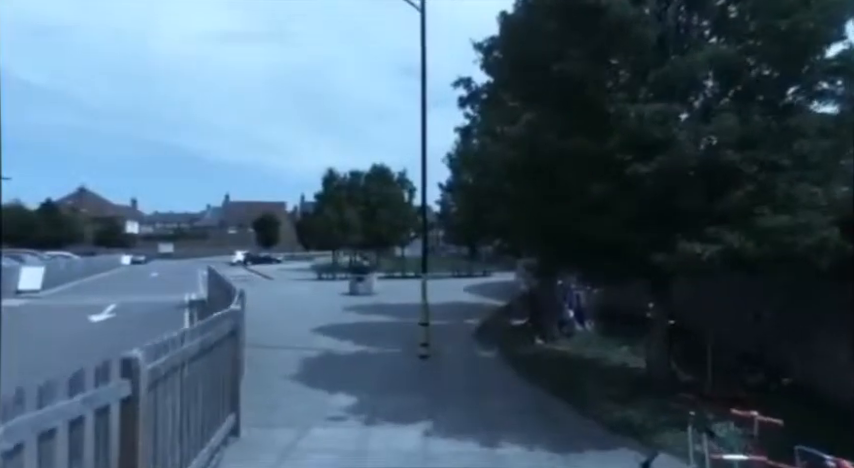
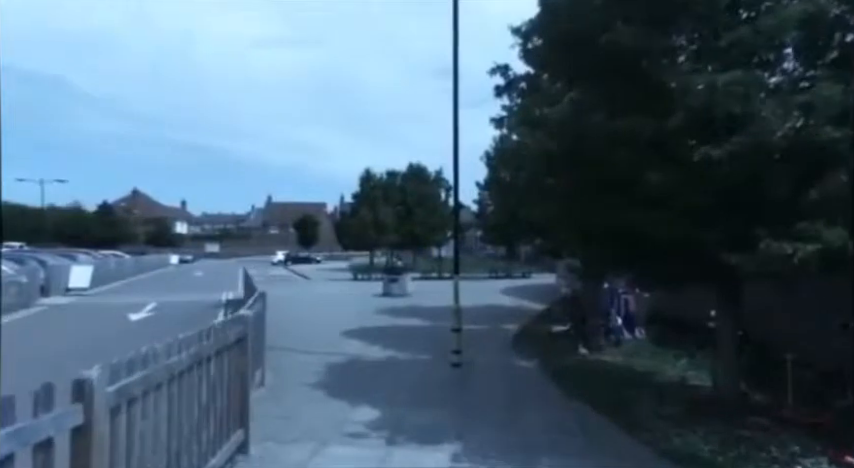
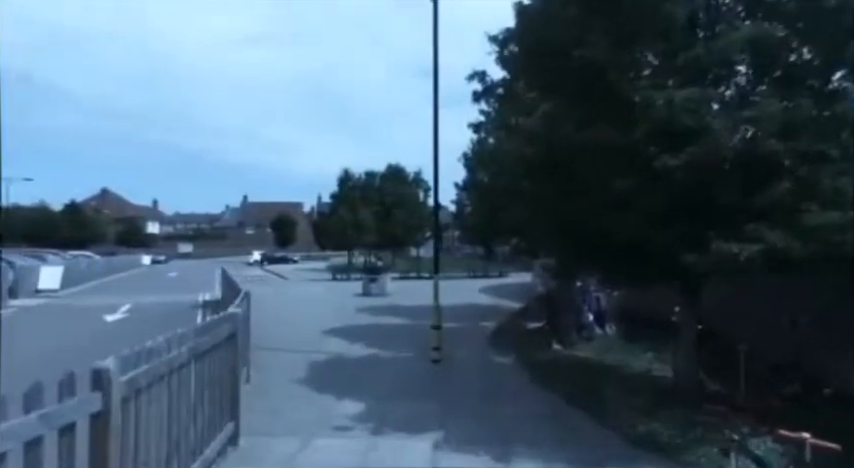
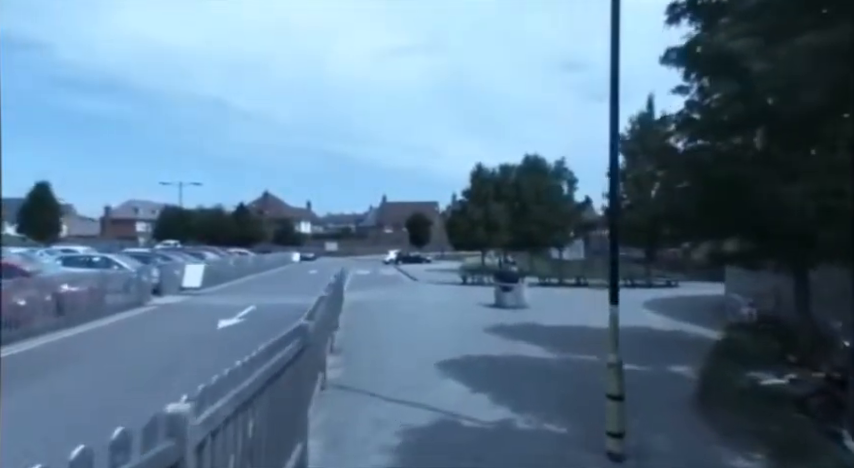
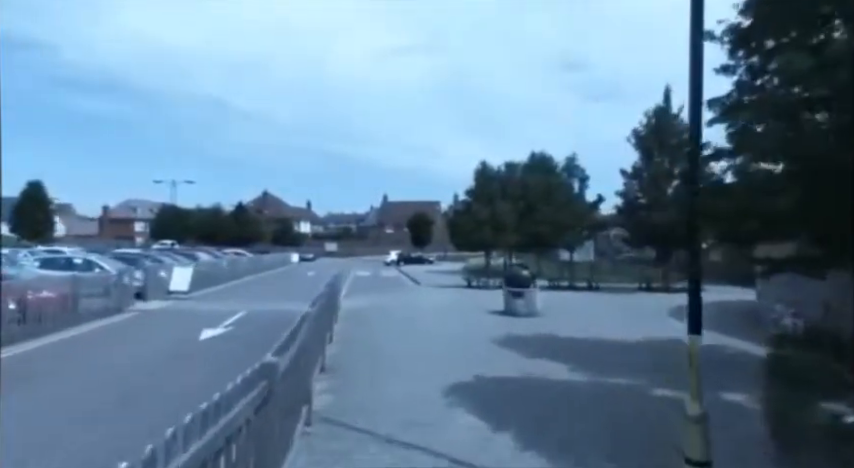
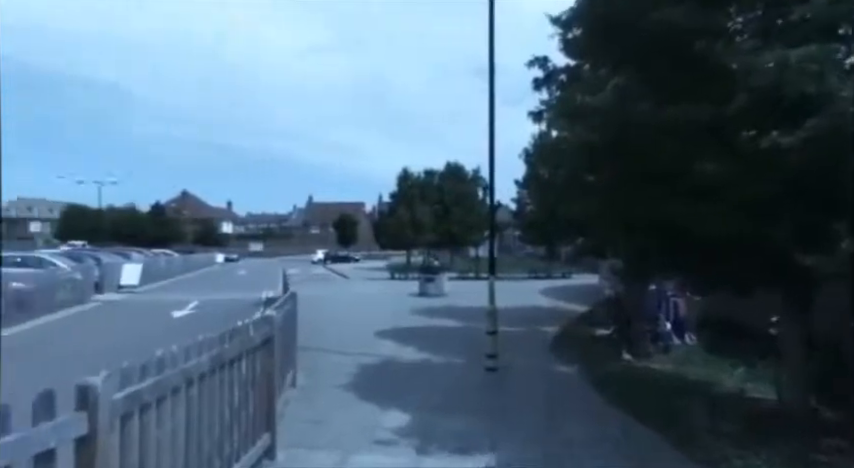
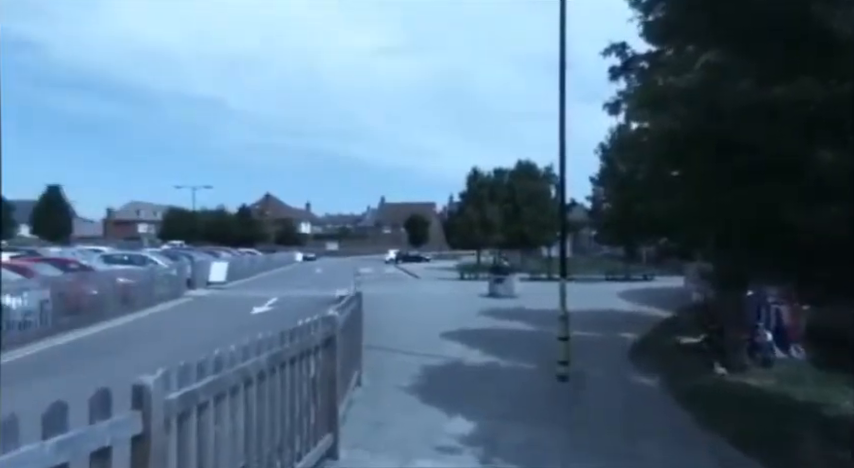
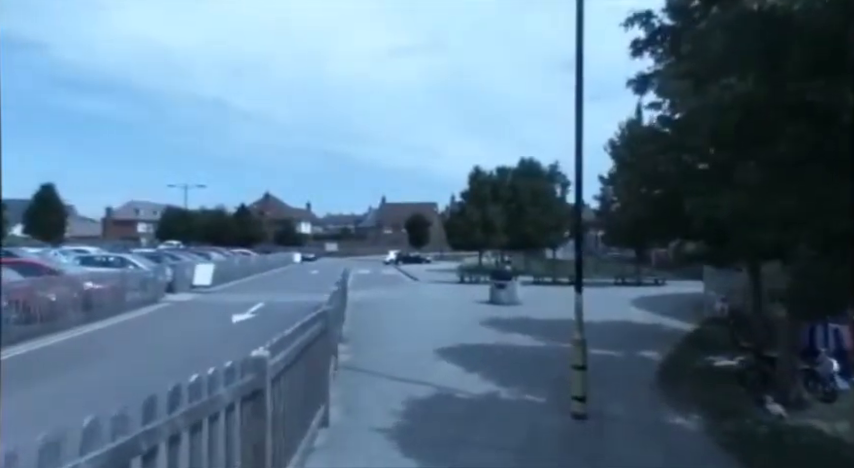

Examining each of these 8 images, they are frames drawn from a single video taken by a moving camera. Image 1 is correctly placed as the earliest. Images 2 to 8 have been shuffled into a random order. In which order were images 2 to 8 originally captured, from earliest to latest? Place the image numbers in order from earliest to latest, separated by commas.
3, 2, 6, 7, 8, 4, 5
